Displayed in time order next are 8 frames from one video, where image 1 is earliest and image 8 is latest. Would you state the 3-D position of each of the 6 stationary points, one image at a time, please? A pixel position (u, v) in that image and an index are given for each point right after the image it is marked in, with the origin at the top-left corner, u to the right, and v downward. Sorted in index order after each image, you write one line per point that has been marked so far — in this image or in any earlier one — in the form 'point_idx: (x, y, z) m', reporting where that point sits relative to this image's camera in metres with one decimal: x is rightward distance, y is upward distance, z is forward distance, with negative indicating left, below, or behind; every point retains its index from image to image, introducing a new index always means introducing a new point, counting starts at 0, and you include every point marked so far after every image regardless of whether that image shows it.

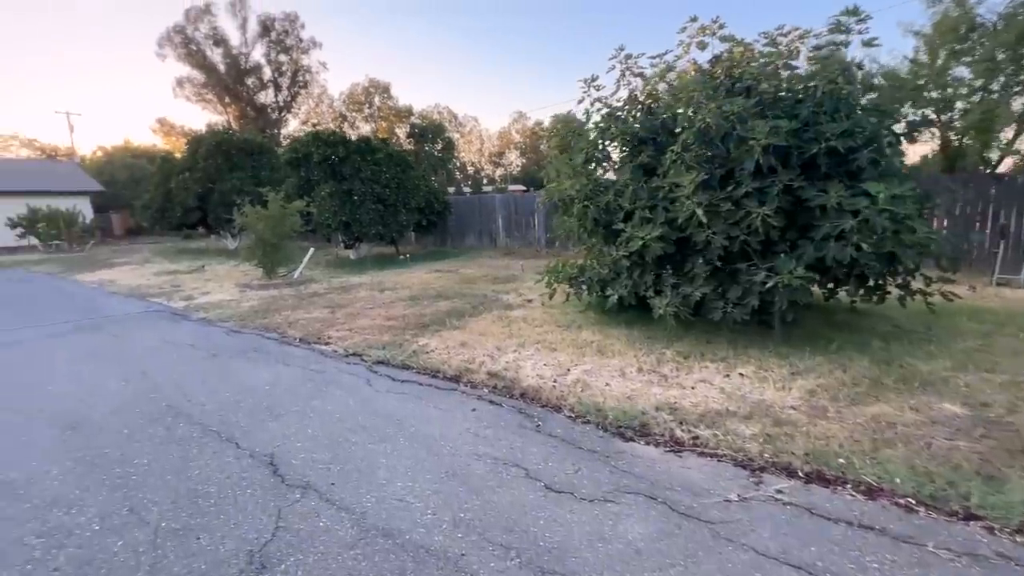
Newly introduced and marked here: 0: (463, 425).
0: (-0.3, -0.9, +3.1) m
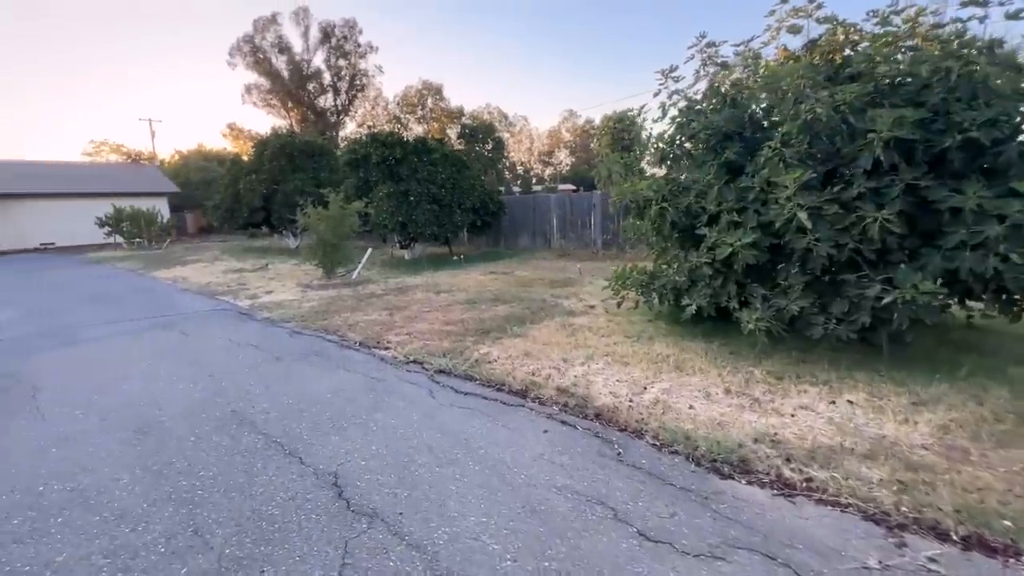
0: (+0.2, -1.0, +2.8) m
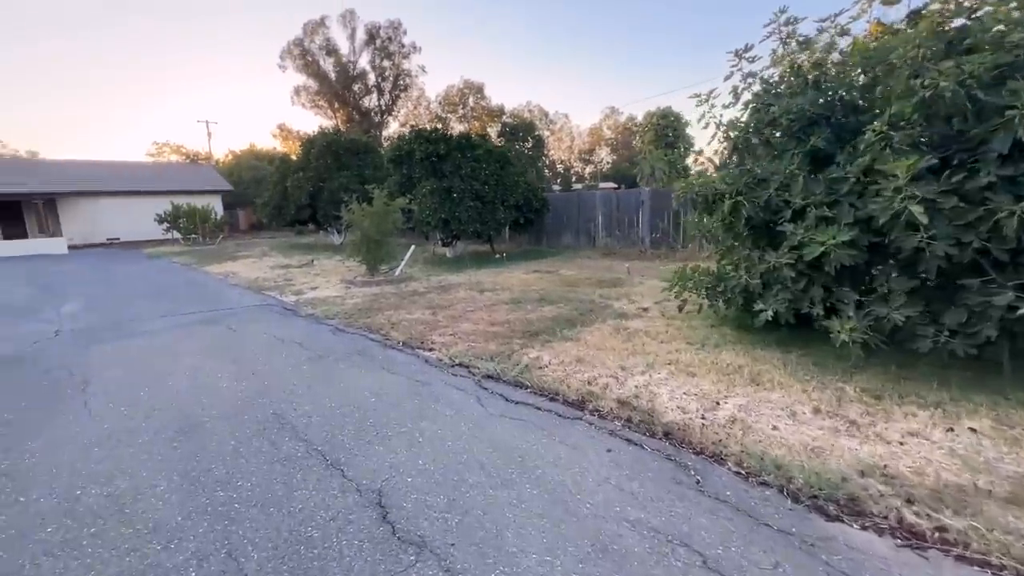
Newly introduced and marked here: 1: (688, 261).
0: (+0.5, -1.0, +2.5) m
1: (+3.9, +0.6, +10.4) m
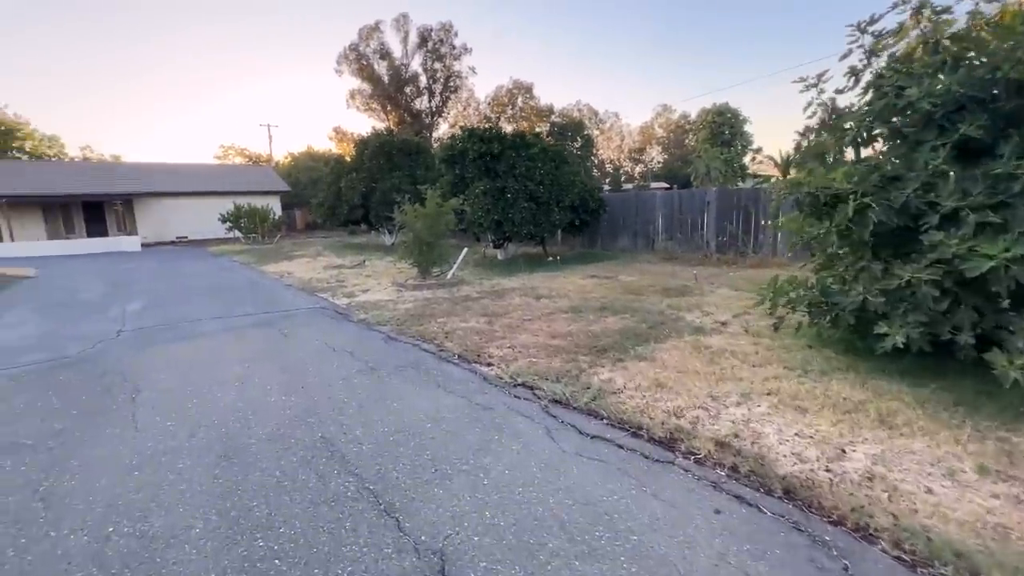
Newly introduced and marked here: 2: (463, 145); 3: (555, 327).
0: (+0.9, -1.1, +2.0) m
1: (+5.0, +0.4, +9.6) m
2: (-1.1, +3.2, +10.7) m
3: (+0.5, -0.5, +5.7) m
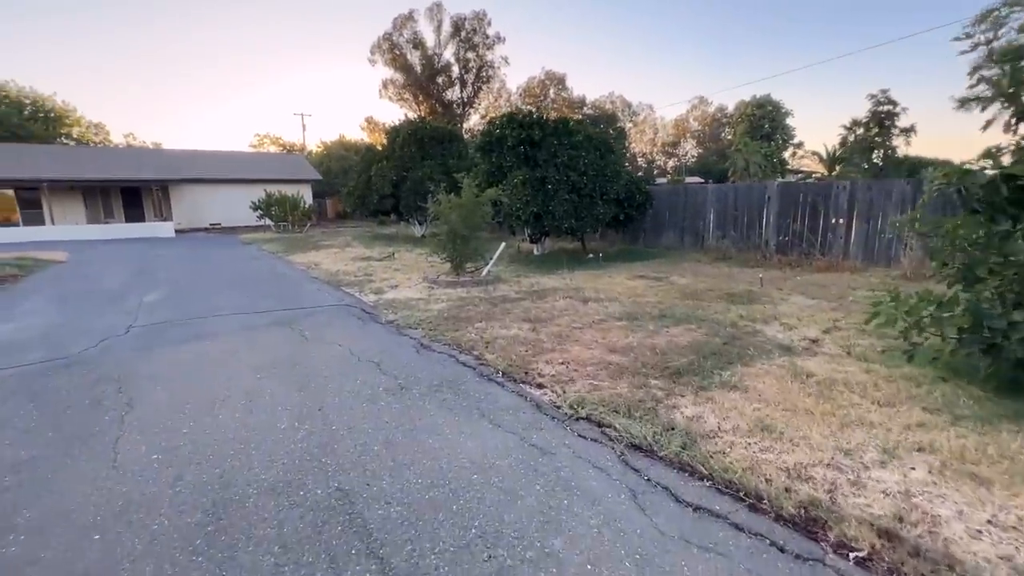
0: (+1.2, -1.2, +1.2) m
1: (+5.7, +0.3, +8.5) m
2: (-0.2, +3.3, +9.9) m
3: (+1.0, -0.5, +4.9) m
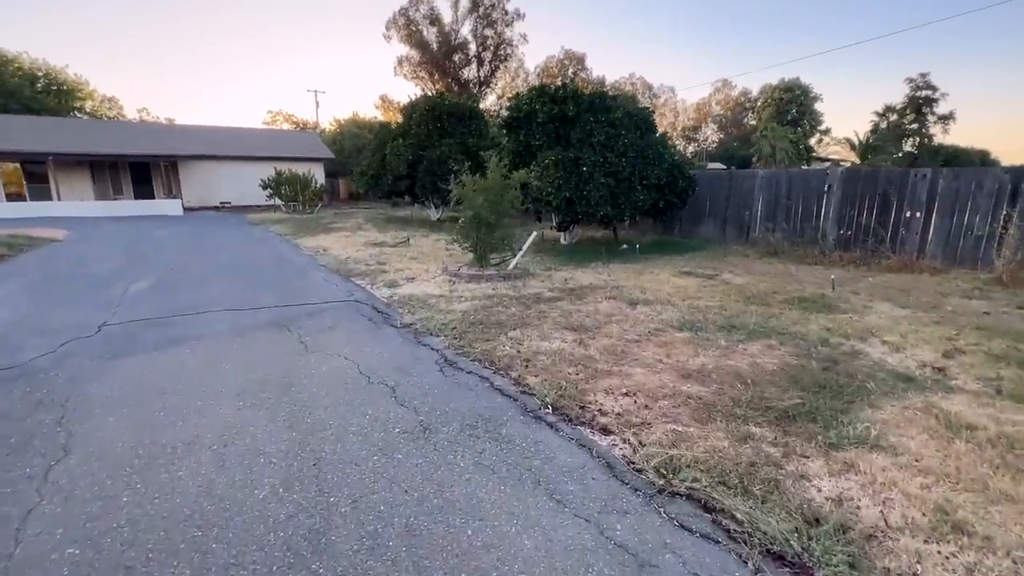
0: (+1.4, -1.4, +0.3) m
1: (+6.2, +0.2, +7.5) m
2: (+0.3, +3.4, +8.9) m
3: (+1.4, -0.6, +4.0) m
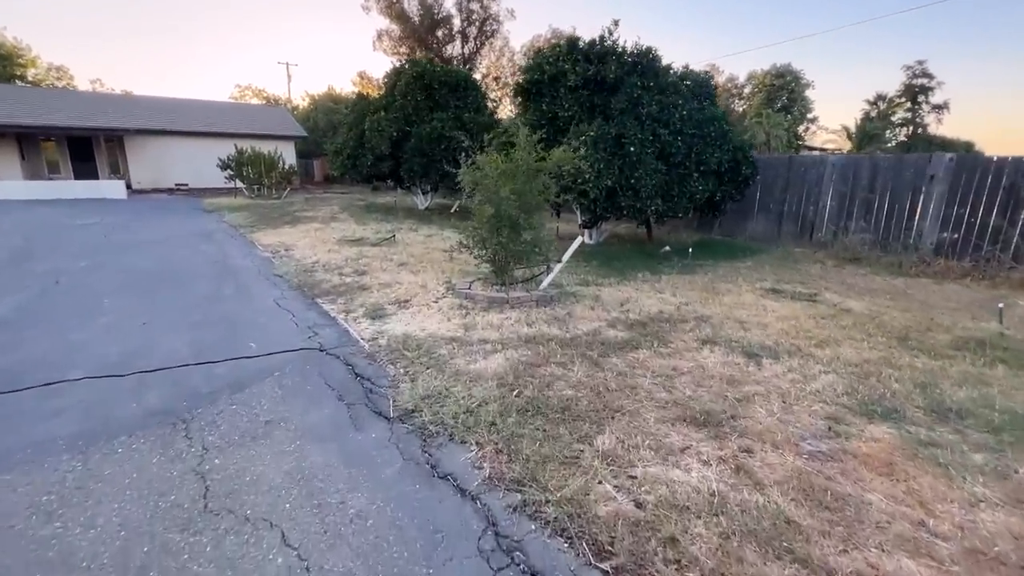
0: (+2.0, -1.9, -1.6) m
1: (+6.5, -0.1, +5.7) m
2: (+0.7, +3.2, +6.8) m
3: (+1.9, -1.0, +2.0) m
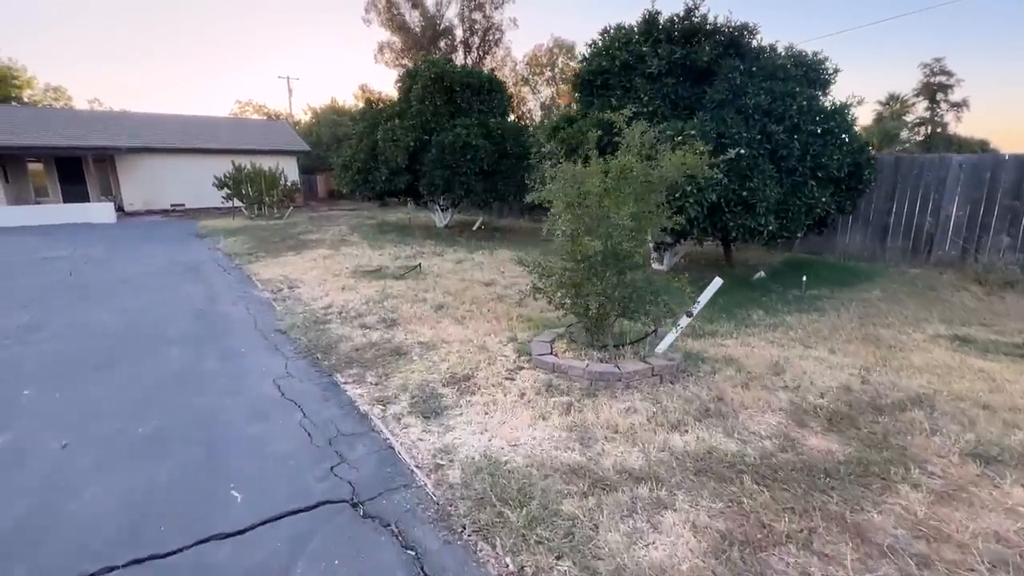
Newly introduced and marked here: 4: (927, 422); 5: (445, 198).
0: (+2.8, -2.2, -3.2) m
1: (+7.3, -0.4, +4.1) m
2: (+1.4, +2.7, +5.3) m
3: (+2.7, -1.3, +0.5) m
4: (+2.4, -0.8, +2.8) m
5: (-1.5, +2.1, +10.9) m
